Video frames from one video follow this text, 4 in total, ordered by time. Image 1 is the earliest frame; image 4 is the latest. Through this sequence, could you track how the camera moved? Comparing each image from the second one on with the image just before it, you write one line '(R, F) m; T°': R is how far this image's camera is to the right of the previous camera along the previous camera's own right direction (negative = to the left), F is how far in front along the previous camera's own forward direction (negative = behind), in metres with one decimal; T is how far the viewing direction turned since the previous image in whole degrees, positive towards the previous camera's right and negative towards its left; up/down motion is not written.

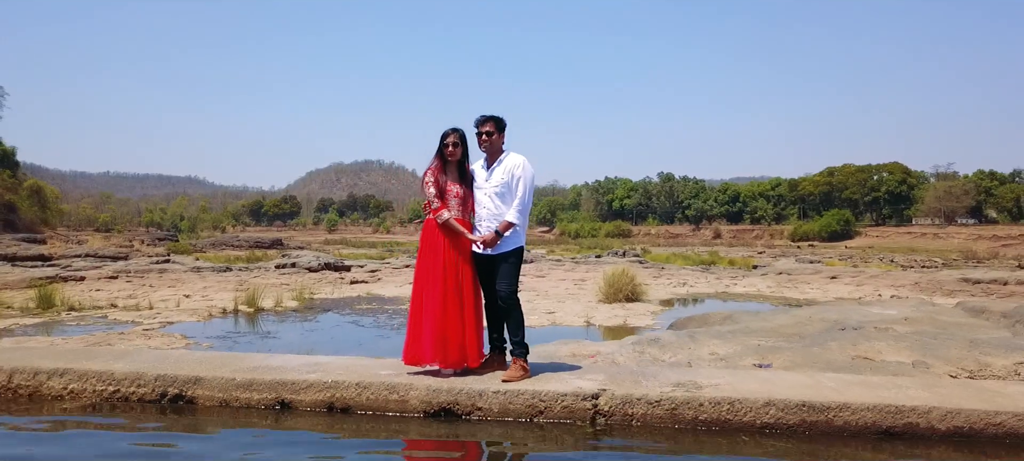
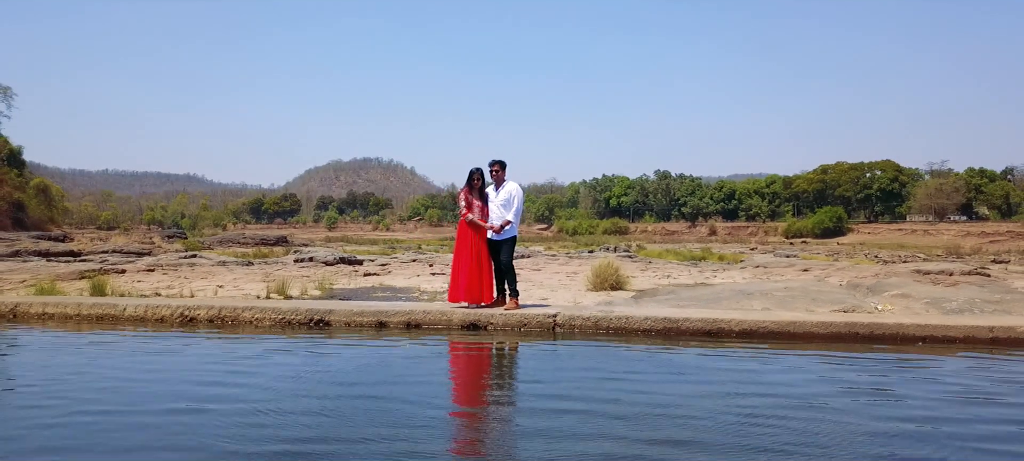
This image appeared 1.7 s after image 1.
(0.0, -1.6) m; 0°
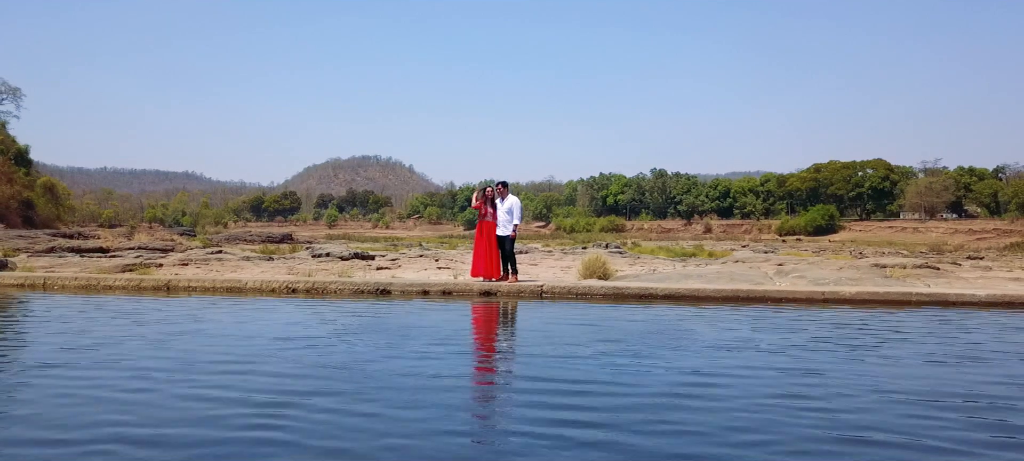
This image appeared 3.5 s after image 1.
(0.0, -1.7) m; 0°
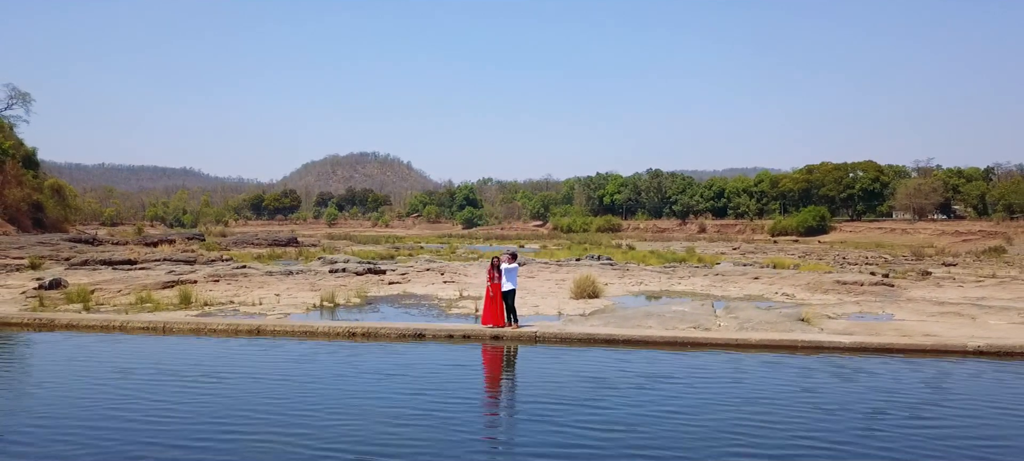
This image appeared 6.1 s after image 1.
(0.0, -1.9) m; 0°
